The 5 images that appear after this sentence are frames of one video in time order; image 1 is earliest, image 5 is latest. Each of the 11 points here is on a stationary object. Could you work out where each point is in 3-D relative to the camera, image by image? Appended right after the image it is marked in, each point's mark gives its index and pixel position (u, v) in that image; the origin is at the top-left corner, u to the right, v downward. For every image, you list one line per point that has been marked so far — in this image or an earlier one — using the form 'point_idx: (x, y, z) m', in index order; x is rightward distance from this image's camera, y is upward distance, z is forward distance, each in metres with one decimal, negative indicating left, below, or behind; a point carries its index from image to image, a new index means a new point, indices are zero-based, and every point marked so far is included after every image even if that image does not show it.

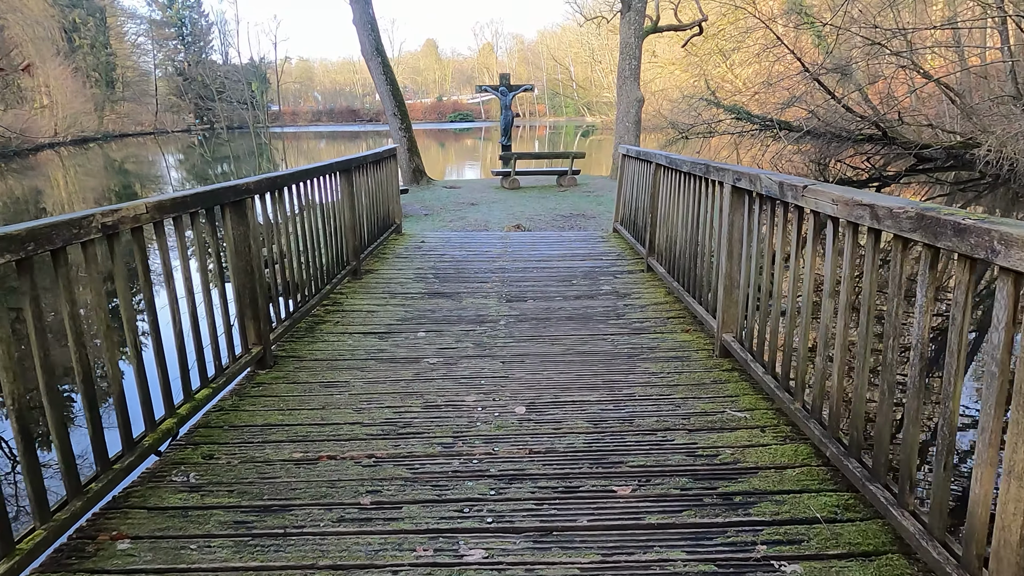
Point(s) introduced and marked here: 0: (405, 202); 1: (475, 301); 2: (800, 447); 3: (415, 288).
0: (-1.7, +1.4, +10.8) m
1: (-0.2, -0.1, +4.2) m
2: (+0.9, -0.5, +2.2) m
3: (-0.7, 0.0, +4.6) m
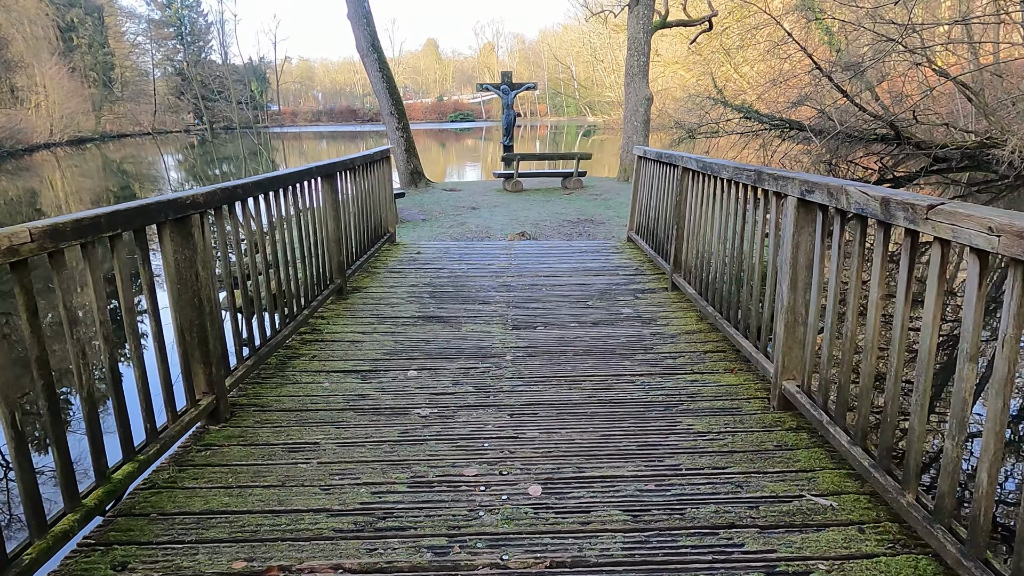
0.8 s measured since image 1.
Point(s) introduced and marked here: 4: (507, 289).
0: (-1.7, +1.3, +10.2) m
1: (-0.2, -0.2, +3.6) m
2: (+1.0, -0.7, +1.6) m
3: (-0.6, -0.1, +4.0) m
4: (0.0, 0.0, +4.4) m
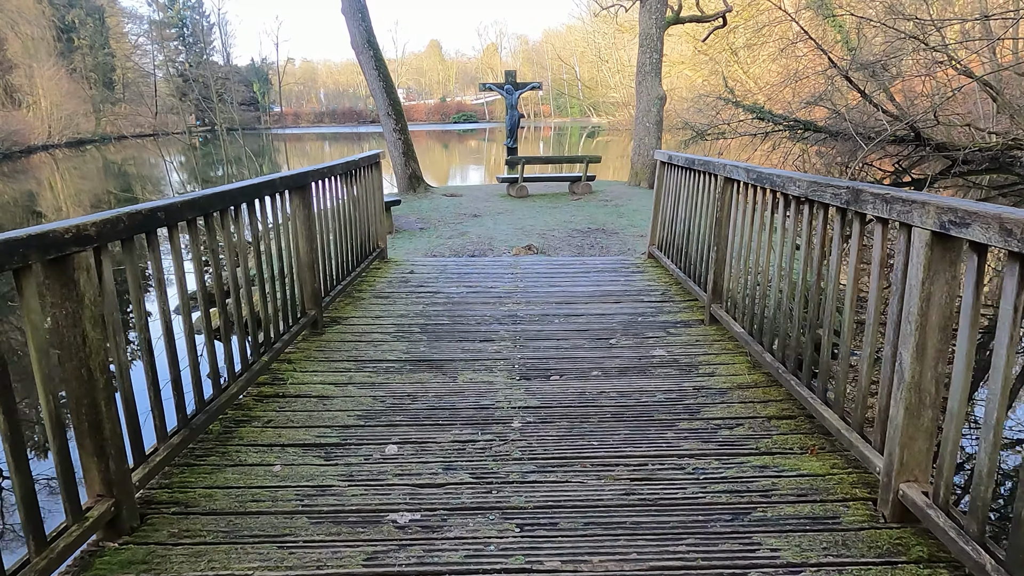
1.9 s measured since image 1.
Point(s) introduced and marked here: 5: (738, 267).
0: (-1.6, +1.1, +9.5) m
1: (-0.2, -0.4, +2.9) m
2: (+1.0, -0.8, +0.9) m
3: (-0.6, -0.3, +3.3) m
4: (0.0, -0.2, +3.7) m
5: (+1.1, +0.1, +3.3) m
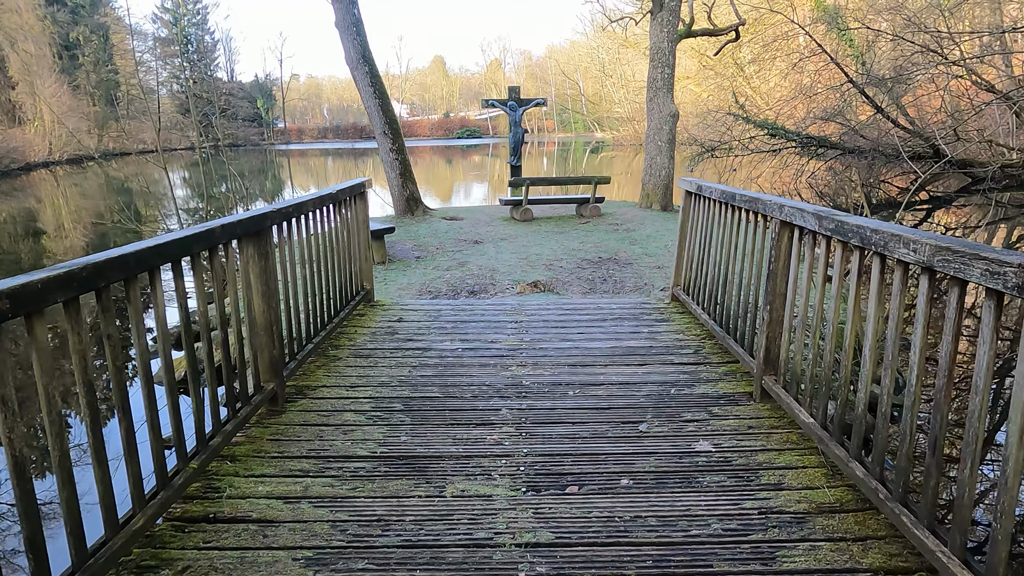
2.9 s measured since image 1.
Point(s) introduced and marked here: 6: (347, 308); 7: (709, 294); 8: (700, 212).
0: (-1.5, +0.7, +8.9) m
1: (-0.1, -0.7, +2.2) m
2: (+1.0, -1.1, +0.2) m
3: (-0.6, -0.6, +2.6) m
4: (0.0, -0.5, +3.1) m
5: (+1.1, -0.2, +2.6) m
6: (-1.1, -0.1, +4.4) m
7: (+1.2, 0.0, +3.9) m
8: (+1.2, +0.5, +4.2) m
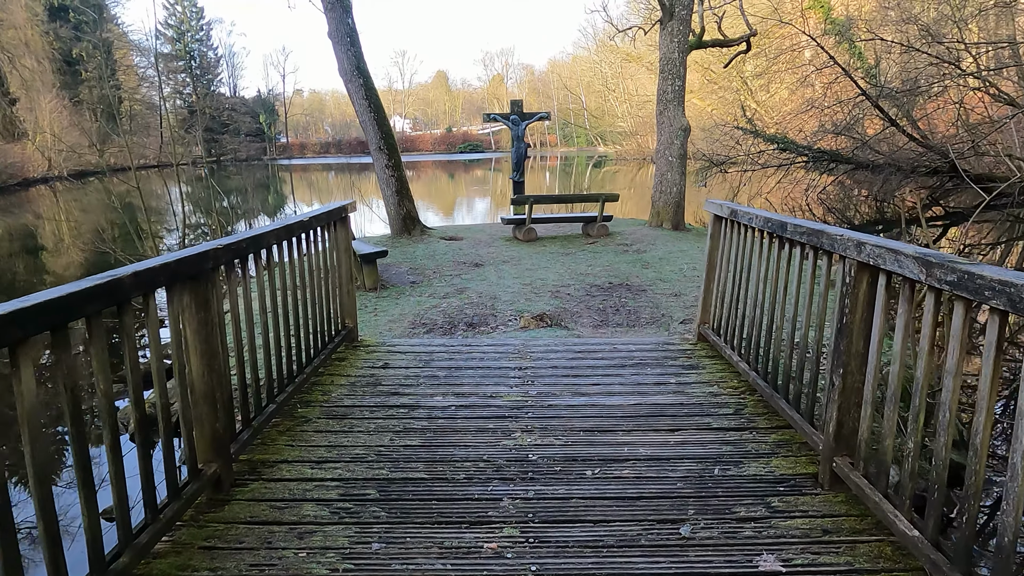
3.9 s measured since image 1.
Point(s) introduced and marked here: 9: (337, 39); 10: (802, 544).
0: (-1.5, +0.3, +8.3) m
1: (-0.1, -0.9, +1.6) m
2: (+1.0, -1.2, -0.4) m
3: (-0.6, -0.8, +2.0) m
4: (0.0, -0.7, +2.4) m
5: (+1.1, -0.4, +2.0) m
6: (-1.1, -0.4, +3.8) m
7: (+1.2, -0.3, +3.3) m
8: (+1.2, +0.3, +3.6) m
9: (-2.5, +3.5, +9.4) m
10: (+0.9, -0.8, +2.0) m
